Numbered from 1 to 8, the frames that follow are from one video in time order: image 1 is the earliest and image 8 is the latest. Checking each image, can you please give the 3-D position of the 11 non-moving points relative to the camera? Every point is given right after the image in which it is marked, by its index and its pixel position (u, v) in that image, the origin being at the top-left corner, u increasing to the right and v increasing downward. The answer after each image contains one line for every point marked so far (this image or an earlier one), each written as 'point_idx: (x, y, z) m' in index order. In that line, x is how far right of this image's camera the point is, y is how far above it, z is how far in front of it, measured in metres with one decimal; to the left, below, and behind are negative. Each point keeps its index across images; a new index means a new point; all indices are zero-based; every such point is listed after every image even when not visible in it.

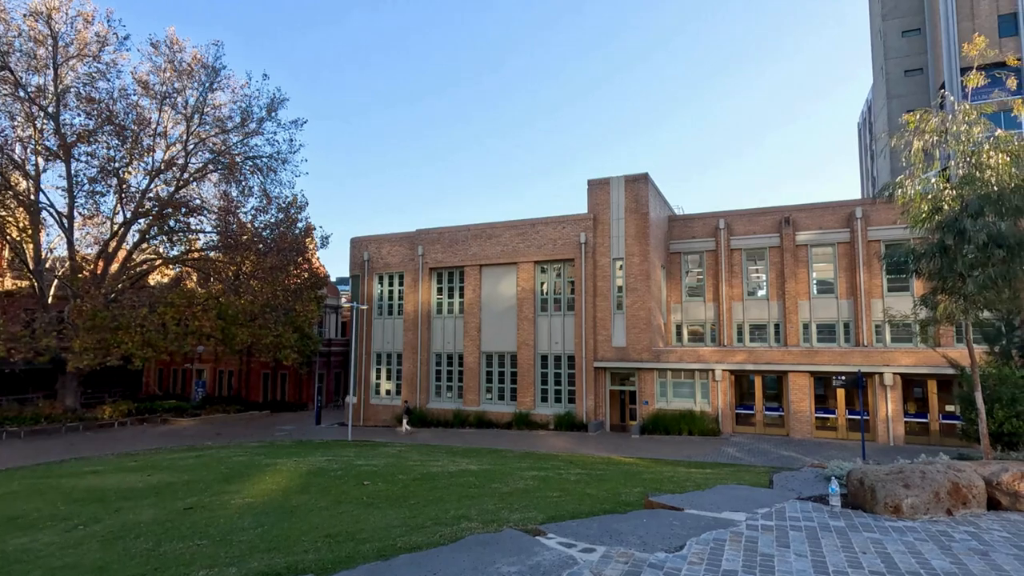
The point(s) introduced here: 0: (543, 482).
0: (+0.5, -3.4, +9.8) m
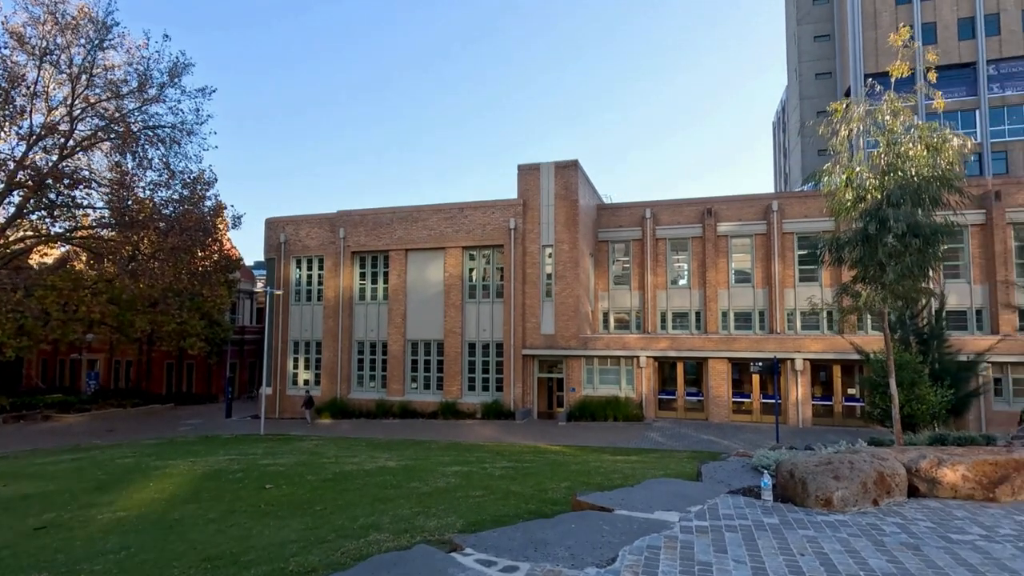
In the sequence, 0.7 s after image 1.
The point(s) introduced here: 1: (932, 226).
0: (-0.8, -3.2, +9.2) m
1: (+6.5, +1.0, +8.5) m
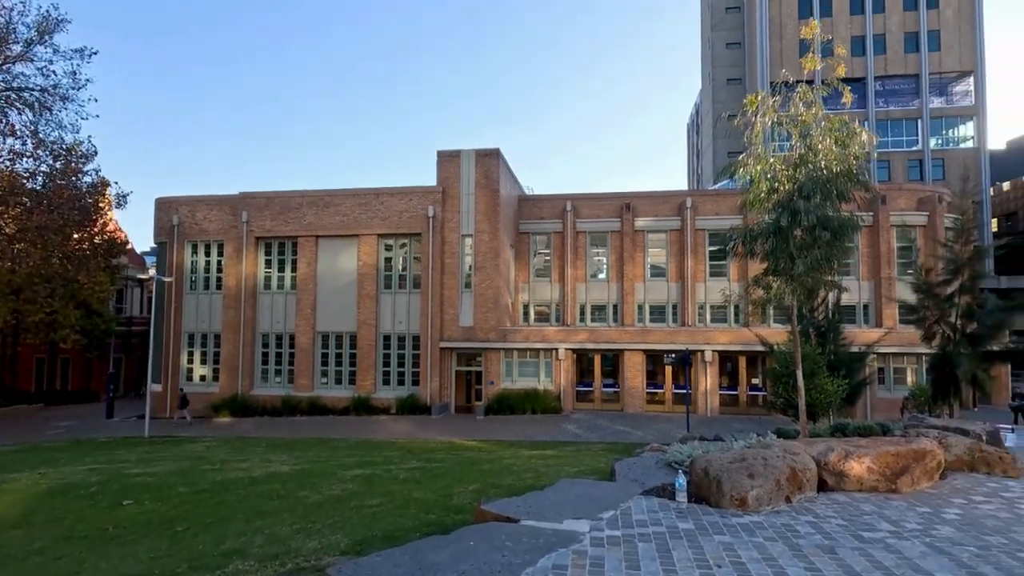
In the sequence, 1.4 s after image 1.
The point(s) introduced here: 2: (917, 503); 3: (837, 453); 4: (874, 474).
0: (-2.2, -3.0, +8.4) m
1: (+5.1, +1.1, +8.6) m
2: (+4.2, -2.2, +5.7) m
3: (+3.7, -1.9, +6.3) m
4: (+4.1, -2.1, +6.2) m
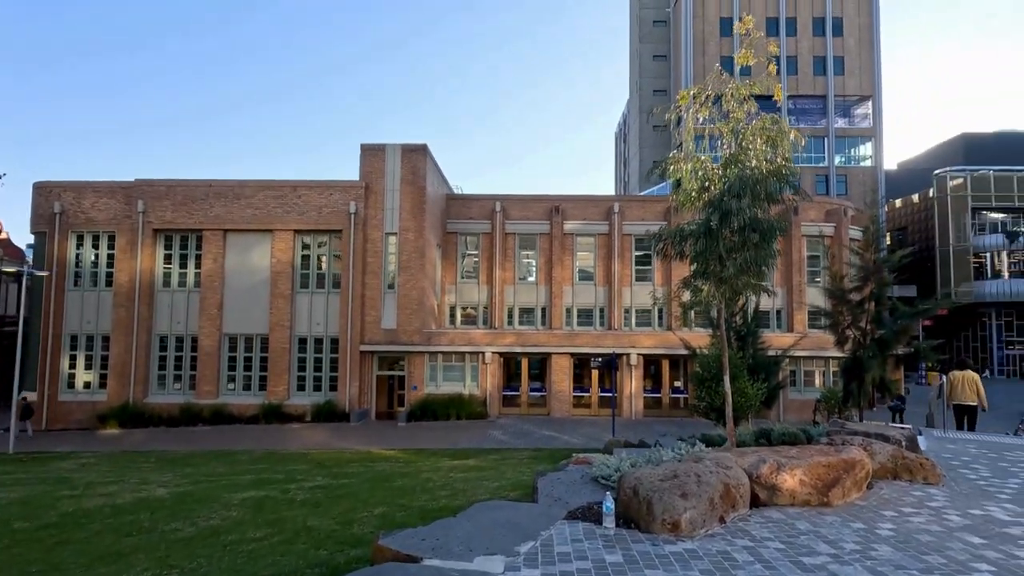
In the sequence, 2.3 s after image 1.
0: (-3.4, -2.9, +7.3) m
1: (+3.9, +1.0, +8.4) m
2: (+3.3, -2.2, +5.4) m
3: (+2.8, -1.9, +6.0) m
4: (+3.1, -2.1, +5.9) m
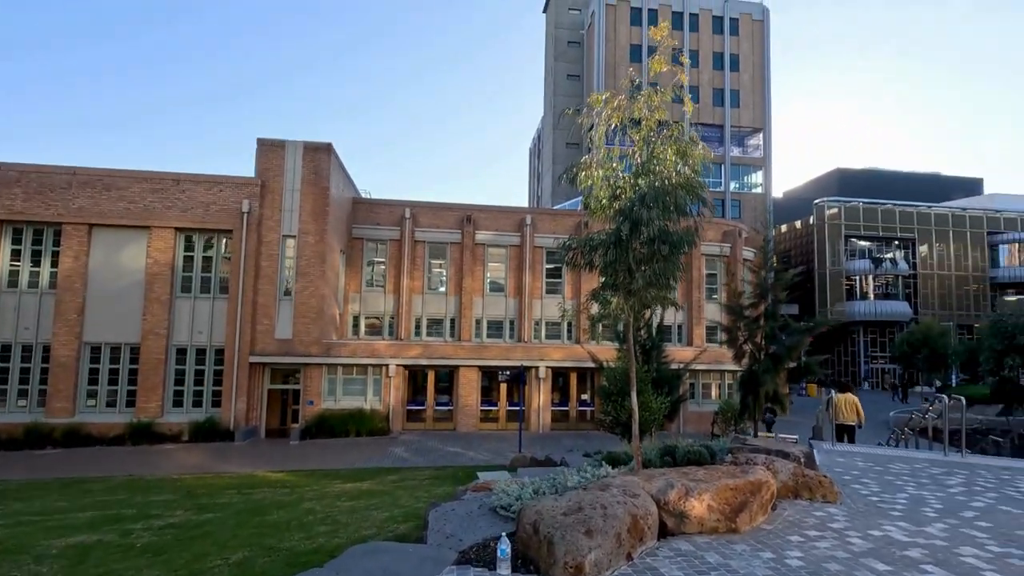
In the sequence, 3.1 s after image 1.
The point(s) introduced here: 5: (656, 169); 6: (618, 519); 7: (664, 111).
0: (-4.6, -2.9, +5.9) m
1: (+2.5, +0.8, +8.2) m
2: (+2.3, -2.4, +5.1) m
3: (+1.7, -2.0, +5.6) m
4: (+2.0, -2.3, +5.6) m
5: (+2.2, +1.8, +8.4) m
6: (+0.9, -2.0, +4.8) m
7: (+2.3, +2.7, +8.6) m
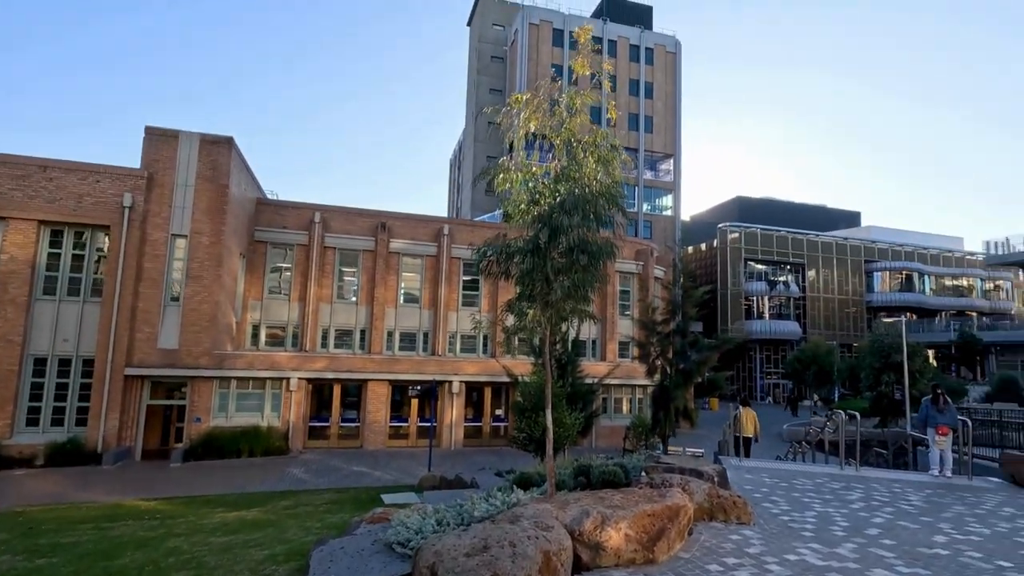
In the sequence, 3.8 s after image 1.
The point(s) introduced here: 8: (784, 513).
0: (-5.6, -2.8, +4.4) m
1: (+1.2, +0.6, +7.9) m
2: (+1.4, -2.5, +4.7) m
3: (+0.7, -2.1, +5.1) m
4: (+1.1, -2.4, +5.2) m
5: (+0.9, +1.6, +8.0) m
6: (+0.1, -2.0, +4.2) m
7: (+1.1, +2.6, +8.4) m
8: (+3.5, -2.9, +7.1) m
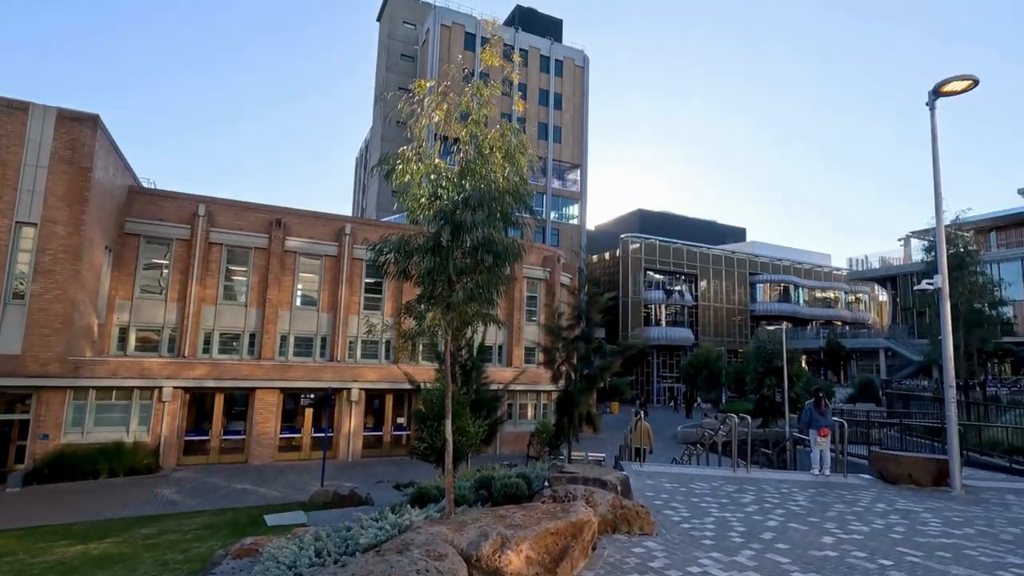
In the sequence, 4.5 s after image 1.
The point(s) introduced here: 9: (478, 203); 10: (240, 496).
0: (-6.3, -2.7, +2.9) m
1: (-0.1, +0.6, +7.5) m
2: (+0.5, -2.5, +4.4) m
3: (-0.2, -2.1, +4.6) m
4: (+0.2, -2.4, +4.7) m
5: (-0.4, +1.6, +7.6) m
6: (-0.6, -2.0, +3.6) m
7: (-0.3, +2.5, +7.9) m
8: (+2.2, -2.9, +7.0) m
9: (-0.4, +1.1, +7.3) m
10: (-8.0, -6.1, +16.3) m
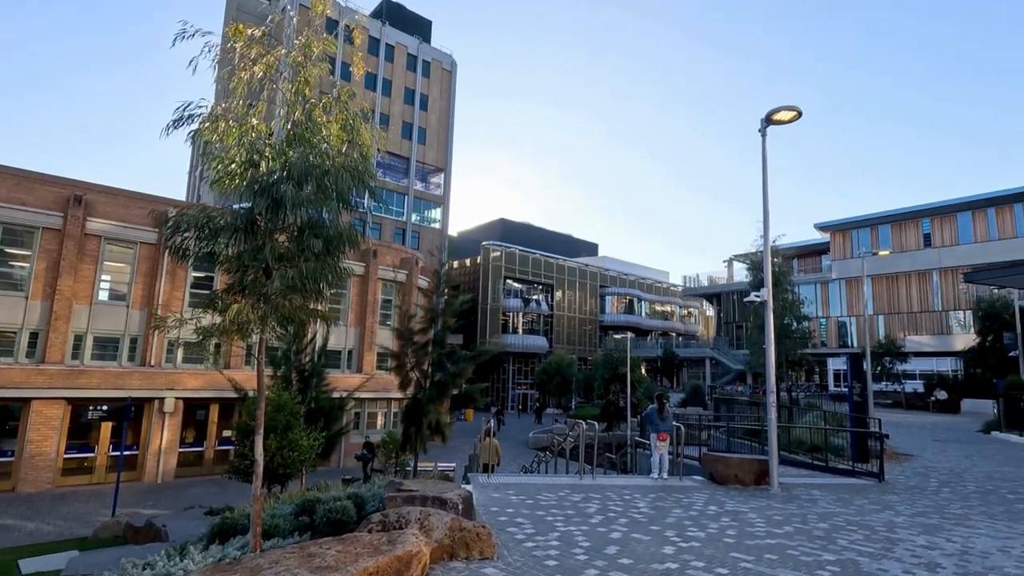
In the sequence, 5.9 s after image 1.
0: (-7.0, -2.3, +0.5) m
1: (-2.0, +0.7, +6.5) m
2: (-0.7, -2.4, +3.5) m
3: (-1.5, -2.0, +3.6) m
4: (-1.2, -2.3, +3.8) m
5: (-2.3, +1.7, +6.5) m
6: (-1.7, -1.9, +2.5) m
7: (-2.2, +2.6, +6.9) m
8: (+0.2, -2.9, +6.5) m
9: (-2.3, +1.2, +6.2) m
10: (-12.1, -5.8, +12.9) m
